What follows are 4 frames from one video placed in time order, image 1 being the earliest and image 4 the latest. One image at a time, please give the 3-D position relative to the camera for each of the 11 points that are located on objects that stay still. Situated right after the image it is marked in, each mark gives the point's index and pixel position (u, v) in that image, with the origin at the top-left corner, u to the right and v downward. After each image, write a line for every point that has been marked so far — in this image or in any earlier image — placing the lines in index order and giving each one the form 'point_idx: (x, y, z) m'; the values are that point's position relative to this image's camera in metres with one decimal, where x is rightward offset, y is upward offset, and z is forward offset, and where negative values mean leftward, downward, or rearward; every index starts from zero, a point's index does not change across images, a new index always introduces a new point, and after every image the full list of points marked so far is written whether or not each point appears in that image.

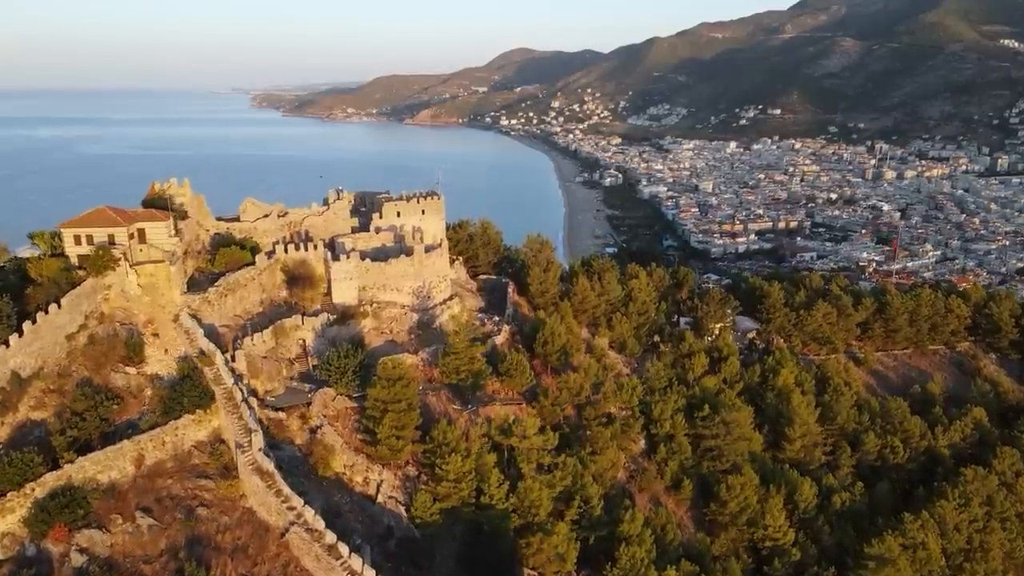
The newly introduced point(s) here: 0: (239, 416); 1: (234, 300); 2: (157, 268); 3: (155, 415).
0: (-5.7, -2.7, +15.3) m
1: (-7.2, -0.3, +19.1) m
2: (-8.4, +0.5, +17.2) m
3: (-7.4, -2.6, +15.3) m
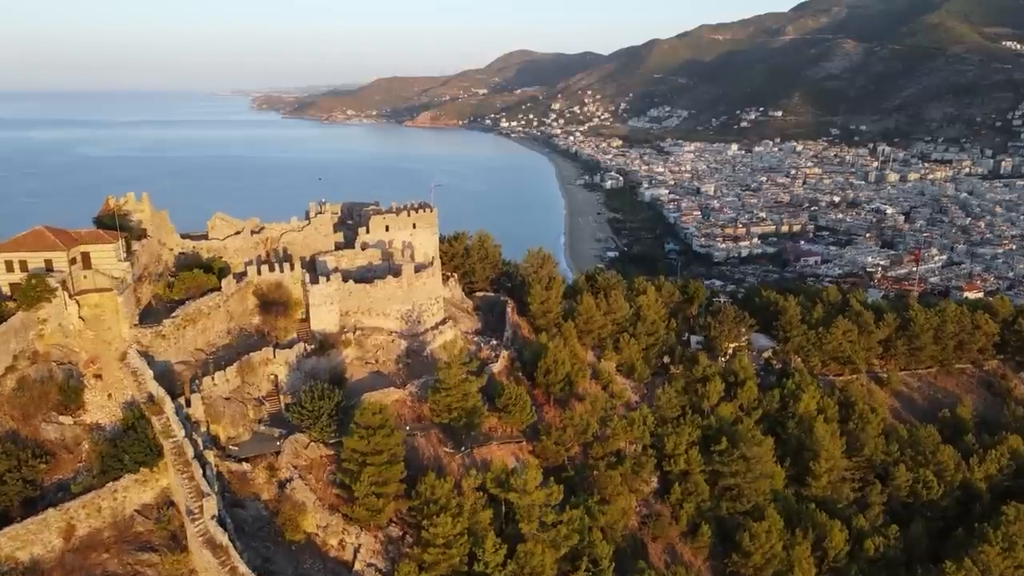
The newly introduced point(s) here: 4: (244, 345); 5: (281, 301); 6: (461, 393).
0: (-5.7, -3.3, +13.1) m
1: (-7.3, -1.0, +16.8) m
2: (-8.4, -0.2, +15.0) m
3: (-7.5, -3.3, +13.0) m
4: (-6.5, -1.4, +17.8) m
5: (-6.2, -0.3, +19.7) m
6: (-1.2, -2.6, +17.9) m
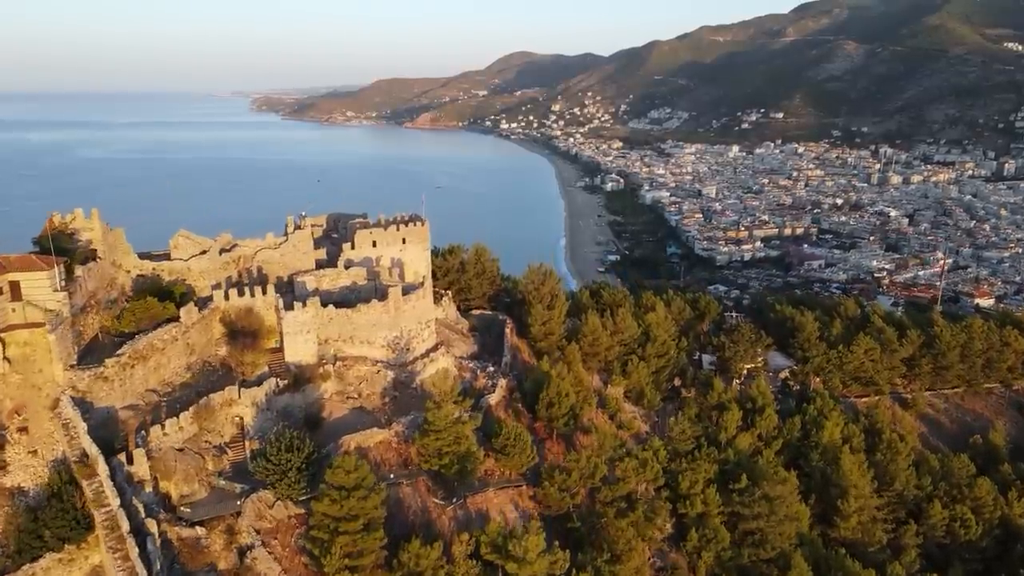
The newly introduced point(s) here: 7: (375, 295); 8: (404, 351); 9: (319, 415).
0: (-5.8, -4.0, +10.9) m
1: (-7.3, -1.6, +14.7) m
2: (-8.4, -0.8, +12.9) m
3: (-7.5, -3.9, +10.9) m
4: (-6.5, -2.0, +15.6) m
5: (-6.2, -1.0, +17.5) m
6: (-1.3, -3.2, +15.8) m
7: (-3.7, -0.2, +19.7) m
8: (-2.8, -1.6, +19.0) m
9: (-4.4, -2.9, +16.7) m
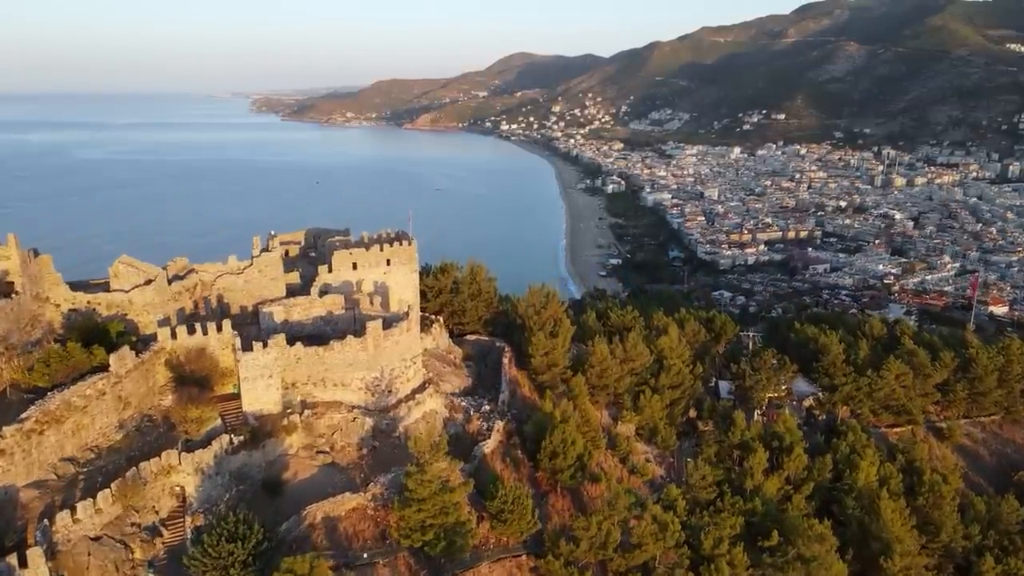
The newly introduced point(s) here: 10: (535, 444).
0: (-5.8, -4.7, +8.3) m
1: (-7.4, -2.4, +12.1) m
2: (-8.5, -1.5, +10.2) m
3: (-7.6, -4.7, +8.3) m
4: (-6.6, -2.8, +13.0) m
5: (-6.3, -1.7, +14.9) m
6: (-1.3, -3.9, +13.2) m
7: (-3.7, -0.9, +17.0) m
8: (-2.8, -2.4, +16.4) m
9: (-4.4, -3.6, +14.0) m
10: (+0.6, -3.8, +17.8) m
